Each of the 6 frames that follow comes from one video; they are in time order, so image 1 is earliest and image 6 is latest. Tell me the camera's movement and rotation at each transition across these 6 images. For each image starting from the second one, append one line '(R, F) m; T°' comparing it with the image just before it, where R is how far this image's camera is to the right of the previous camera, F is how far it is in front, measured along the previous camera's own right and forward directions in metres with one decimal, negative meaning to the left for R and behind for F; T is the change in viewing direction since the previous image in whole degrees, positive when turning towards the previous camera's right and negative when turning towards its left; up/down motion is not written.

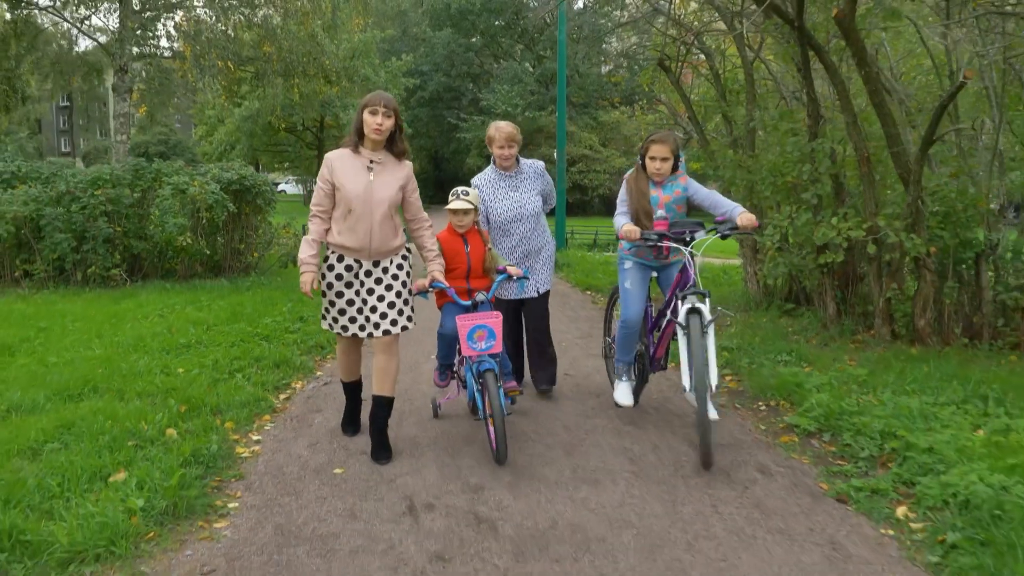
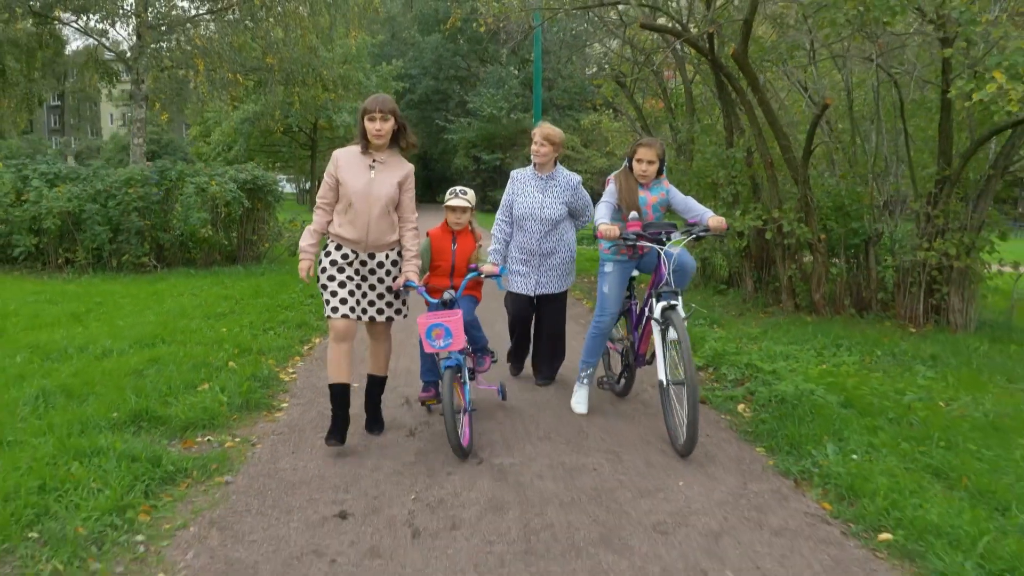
(+0.1, -1.6) m; +1°
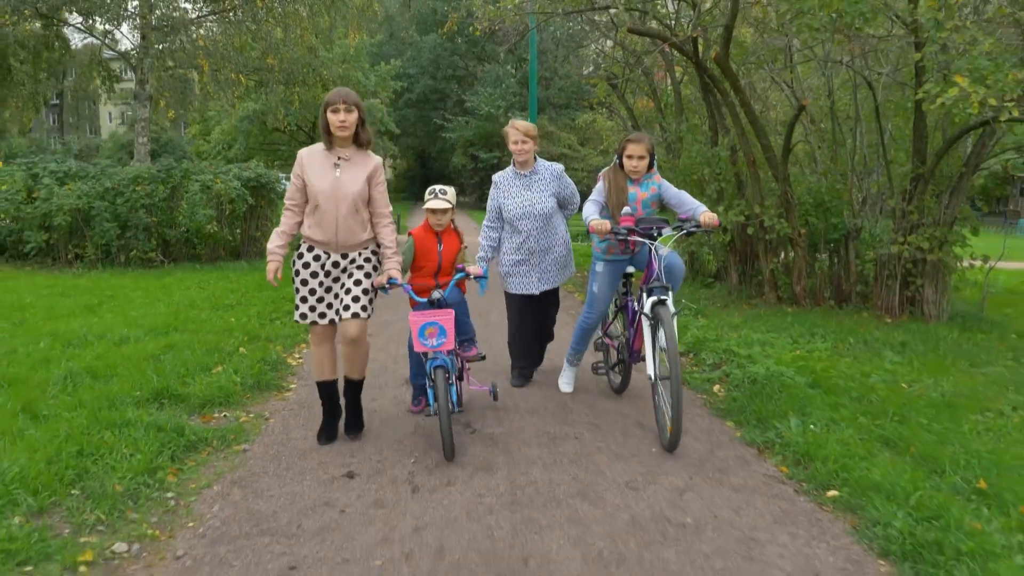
(0.0, -0.4) m; 0°
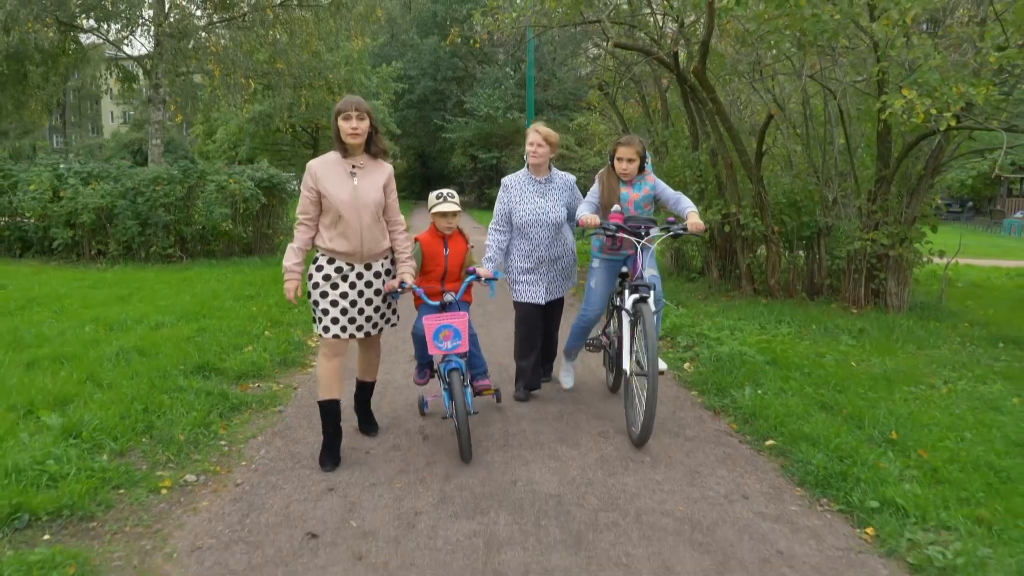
(0.0, -0.7) m; 0°
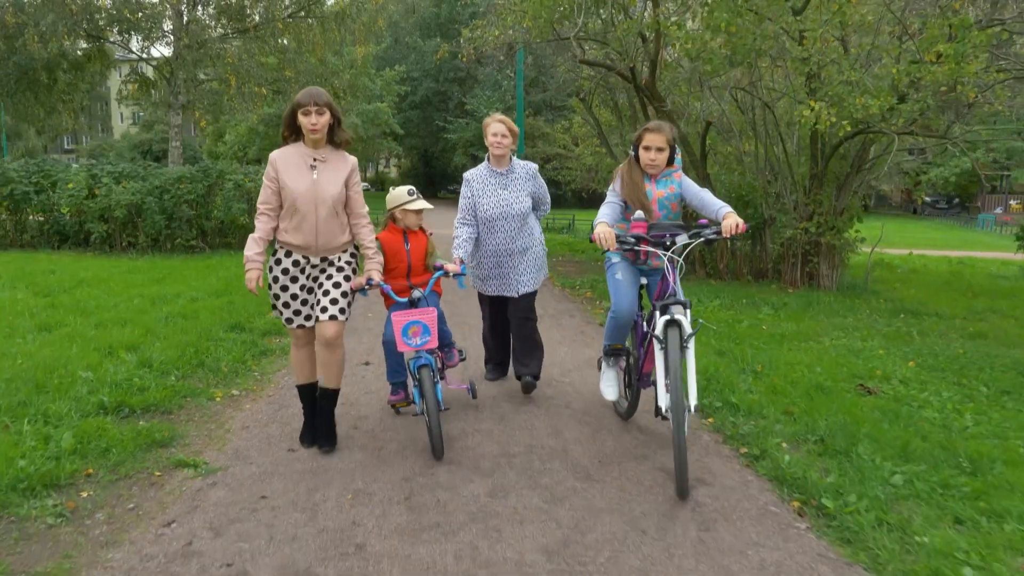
(+0.3, -1.4) m; 0°
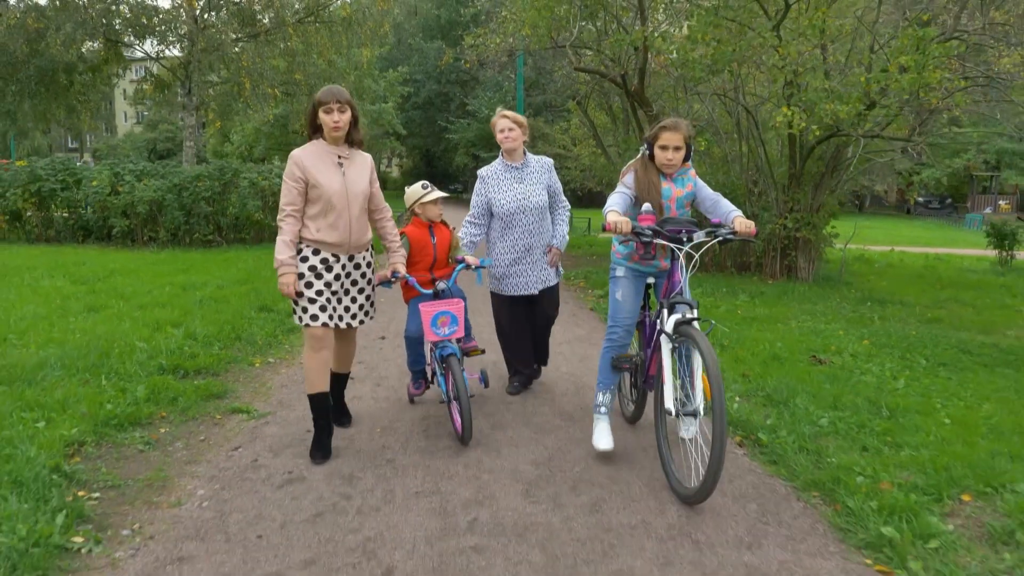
(0.0, -0.8) m; 0°
